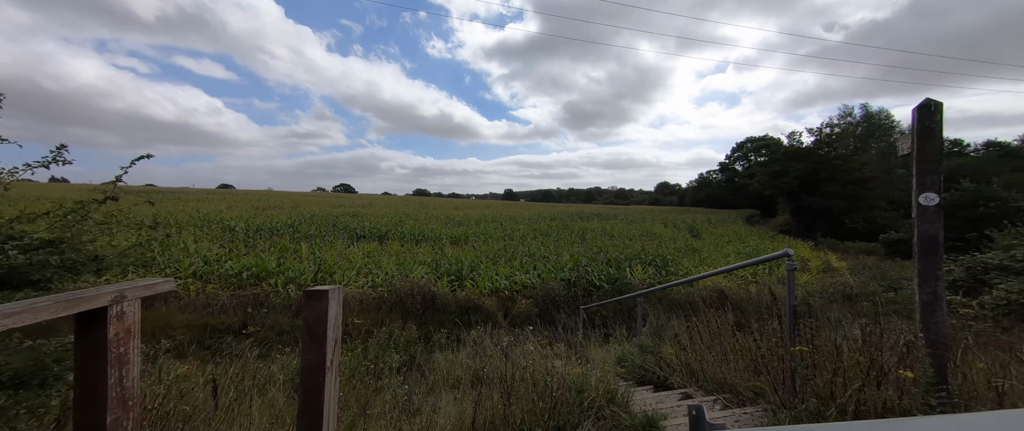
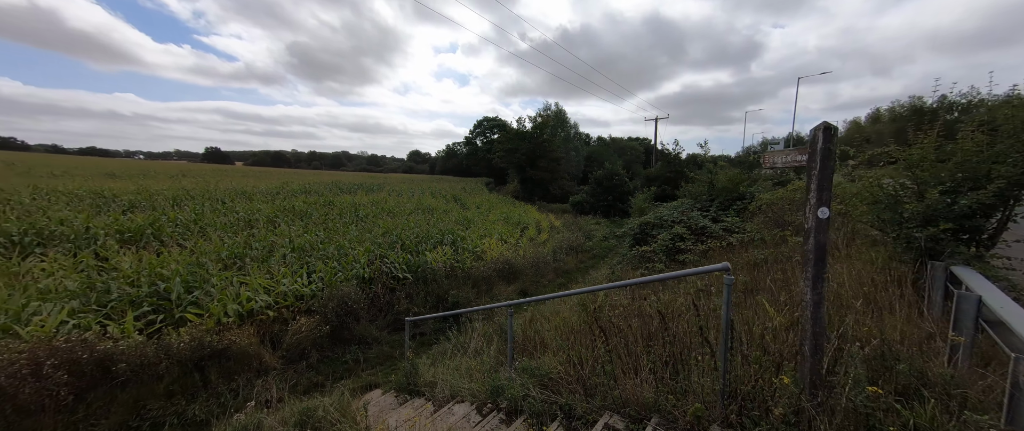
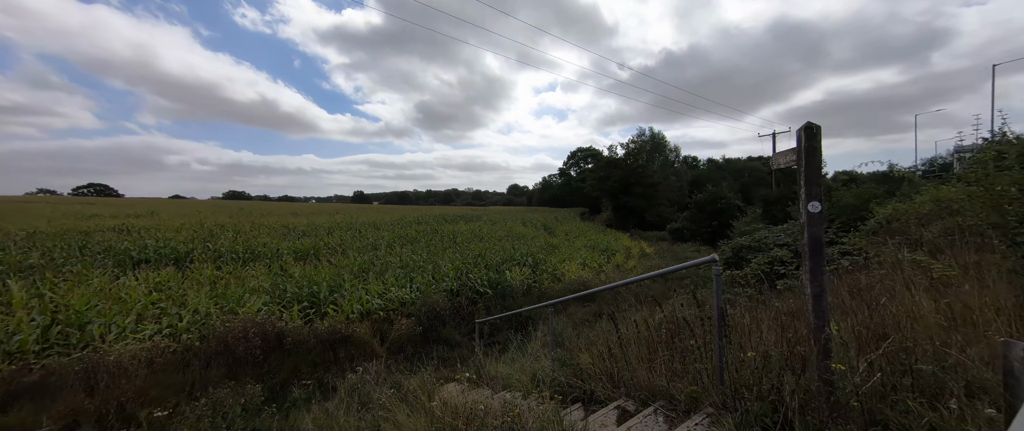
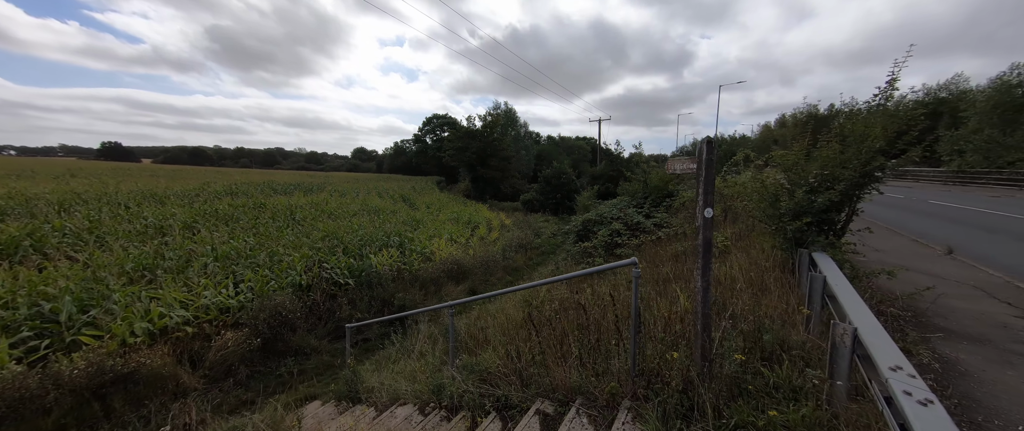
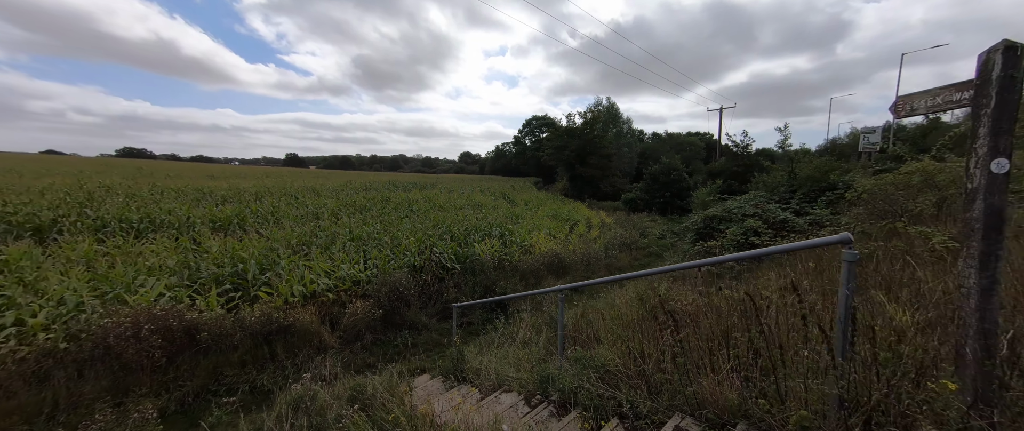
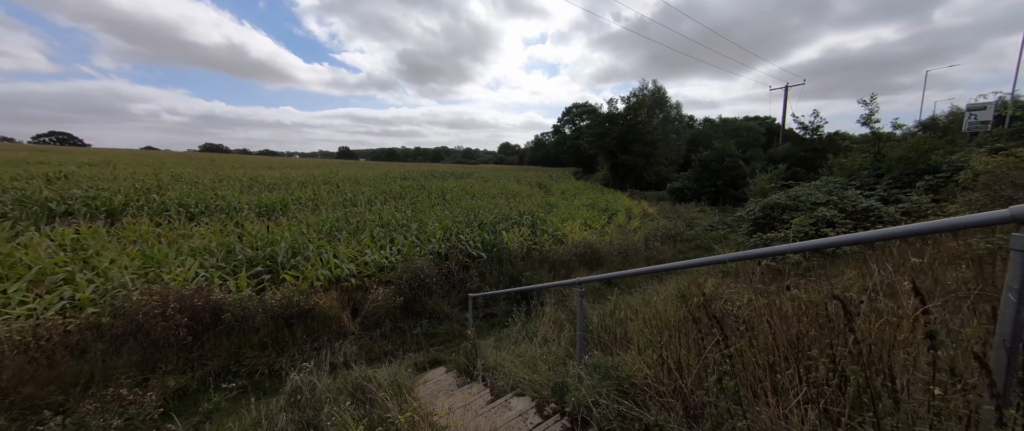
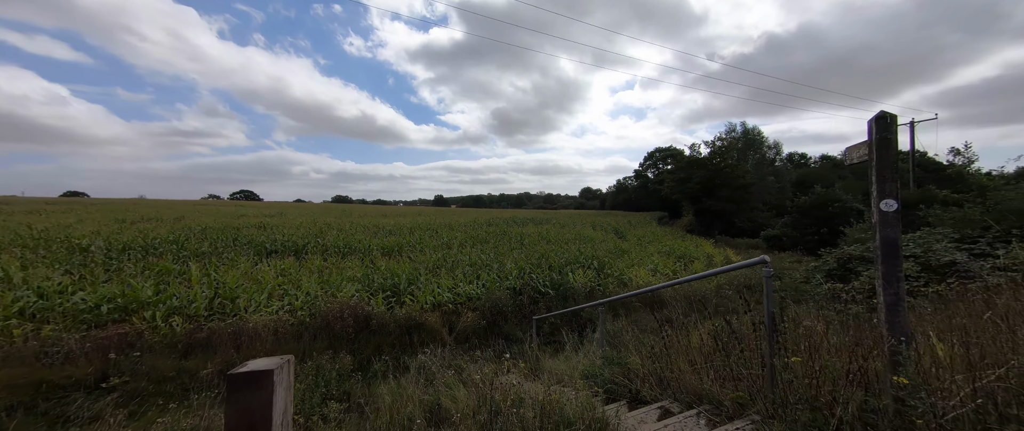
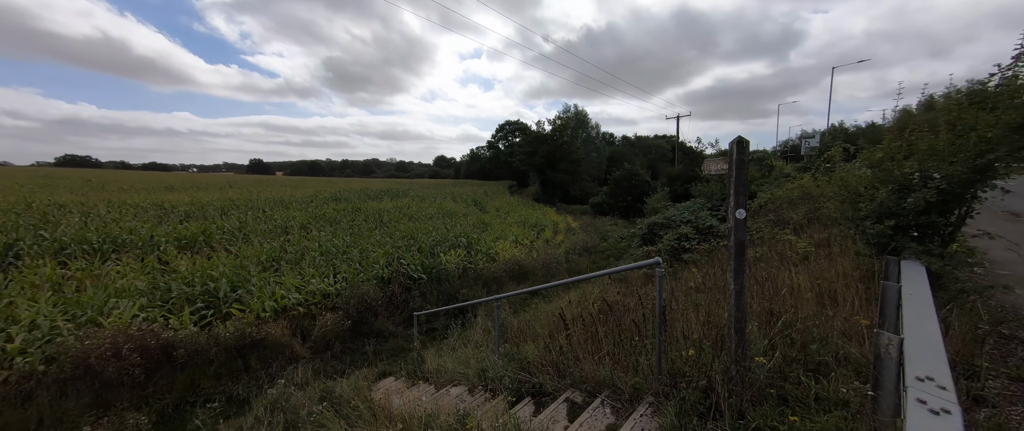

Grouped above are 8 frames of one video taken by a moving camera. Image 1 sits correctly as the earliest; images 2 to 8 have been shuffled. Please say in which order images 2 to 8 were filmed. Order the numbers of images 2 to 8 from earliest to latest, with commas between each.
7, 3, 8, 4, 2, 5, 6
